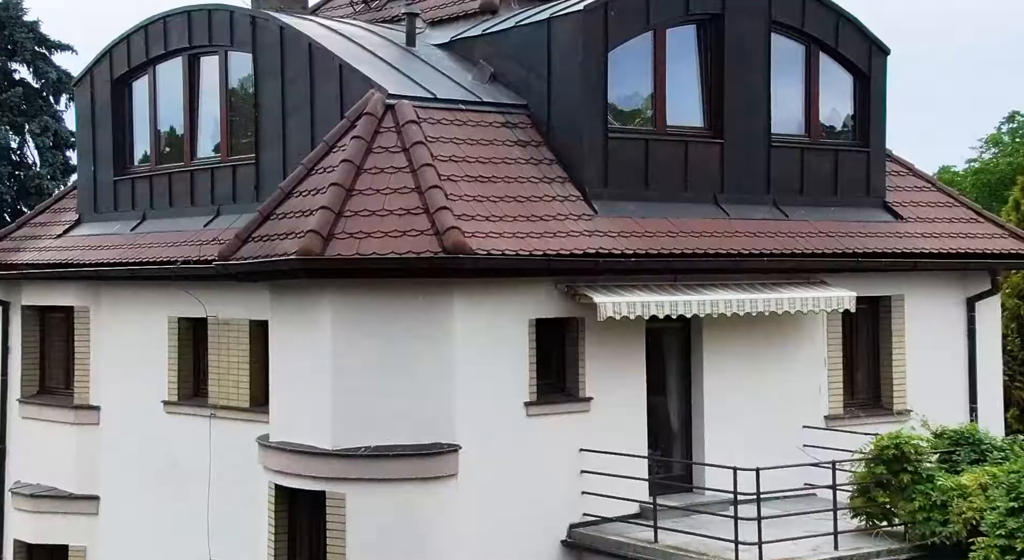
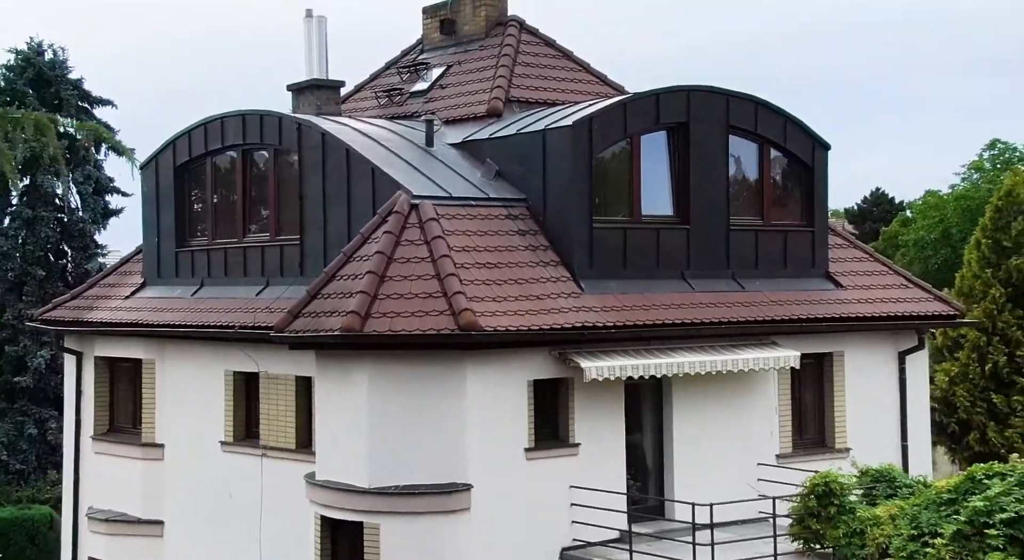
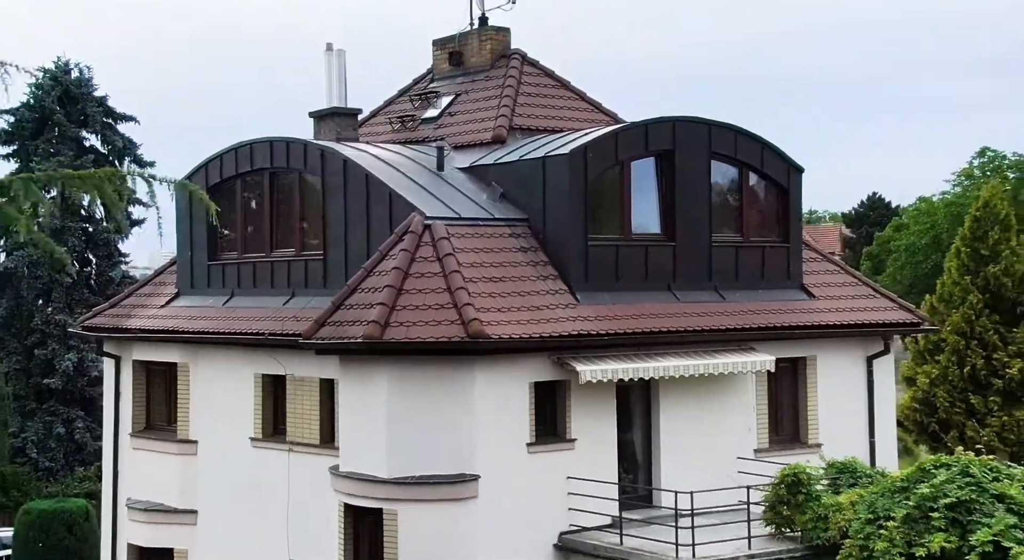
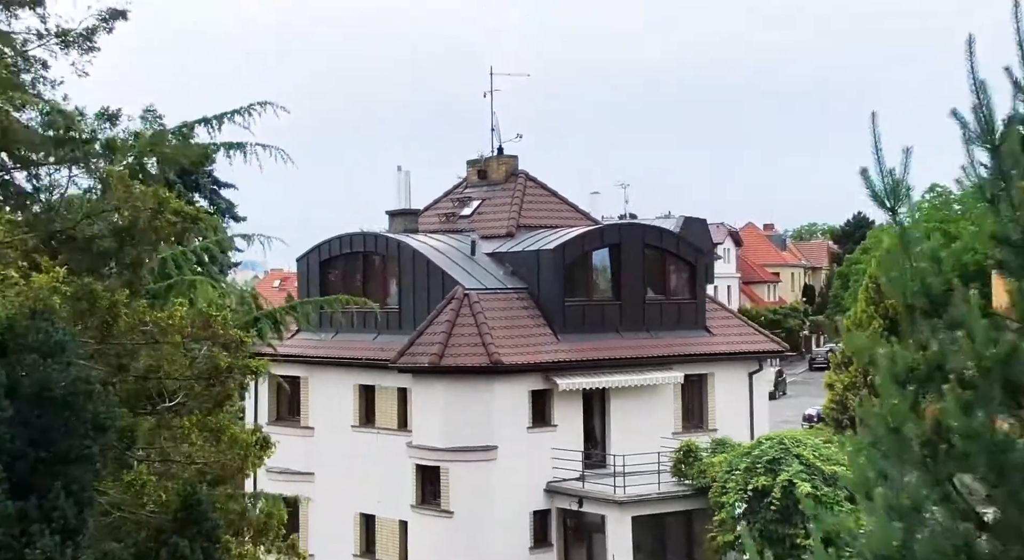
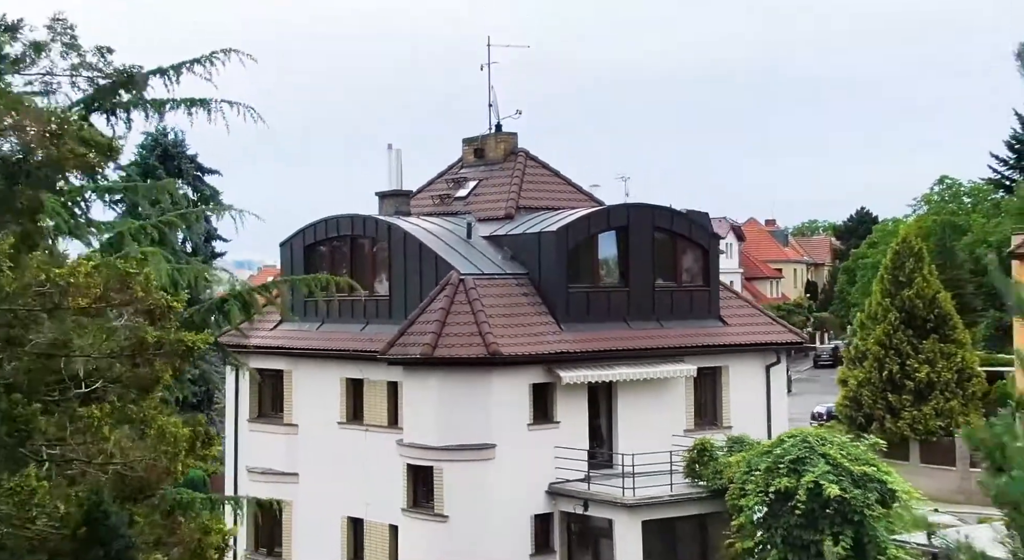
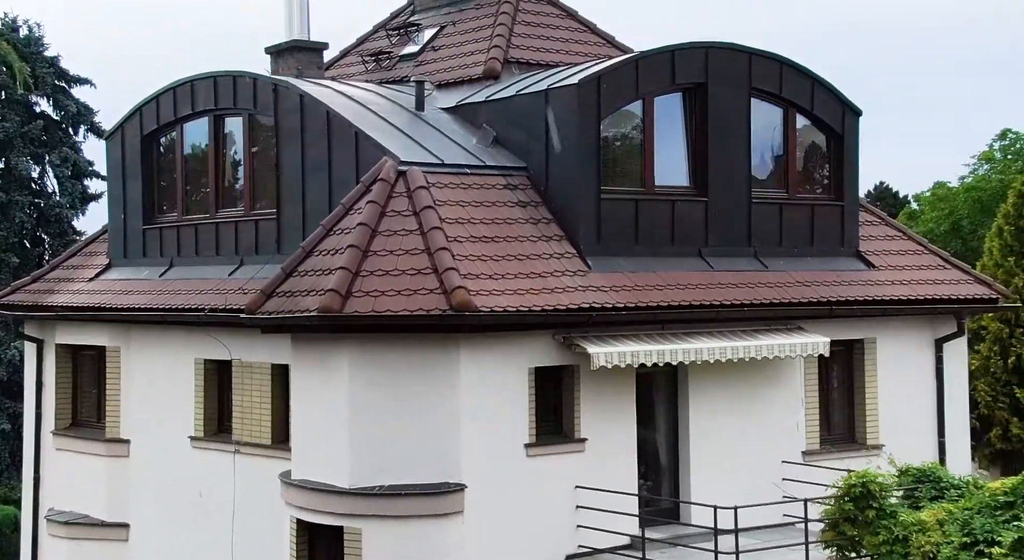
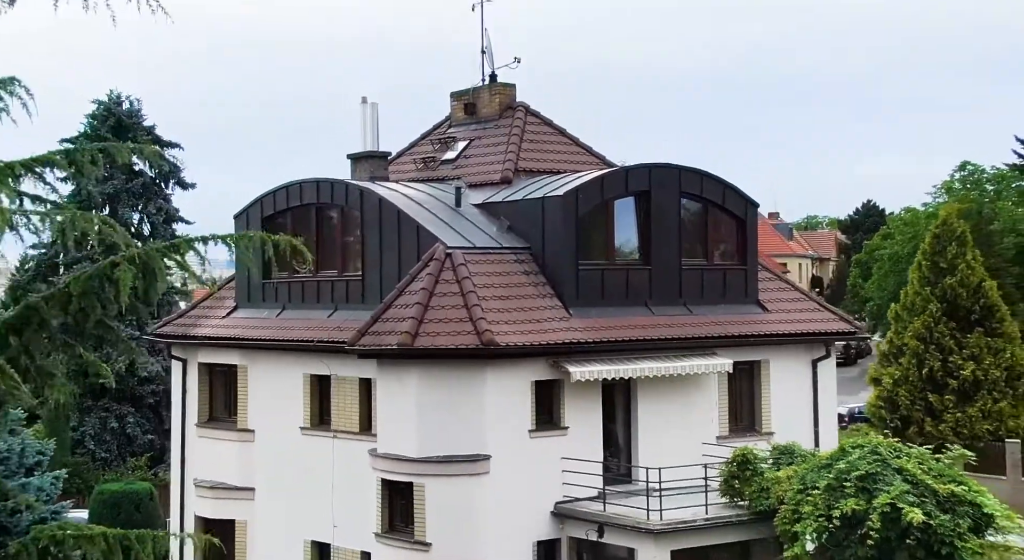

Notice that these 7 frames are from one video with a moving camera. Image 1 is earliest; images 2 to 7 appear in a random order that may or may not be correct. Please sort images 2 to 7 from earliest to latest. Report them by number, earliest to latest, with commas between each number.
6, 2, 3, 7, 5, 4
